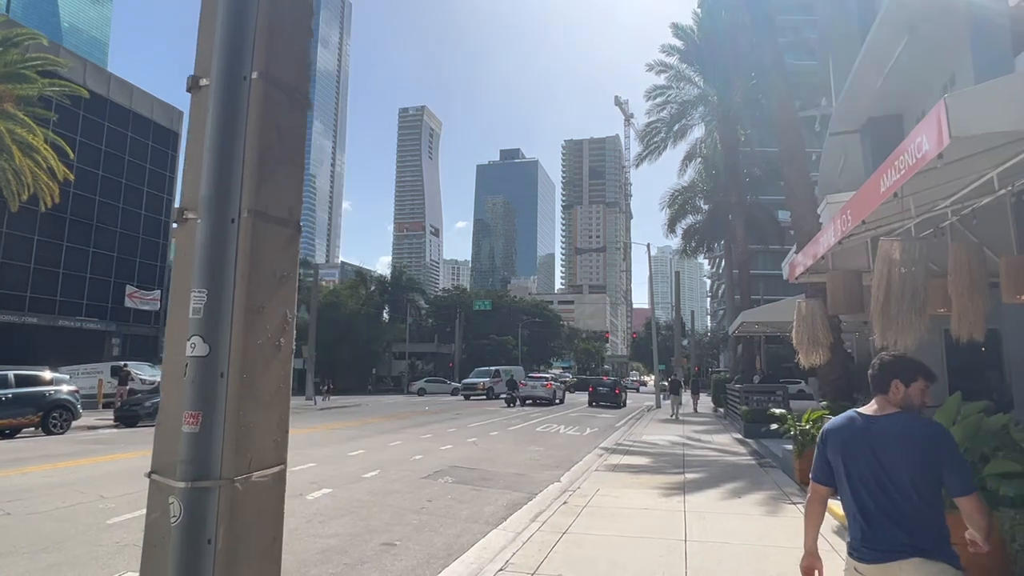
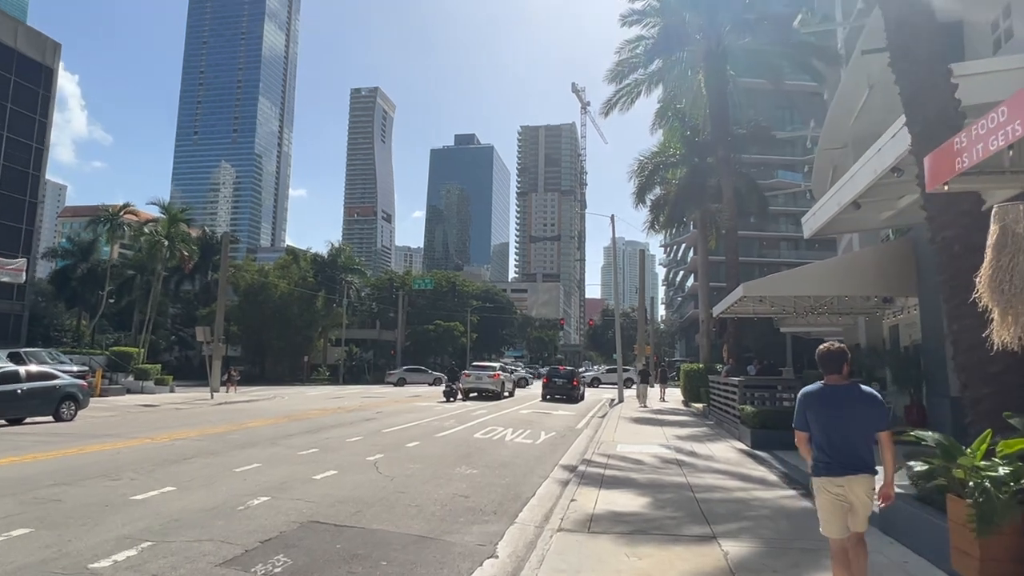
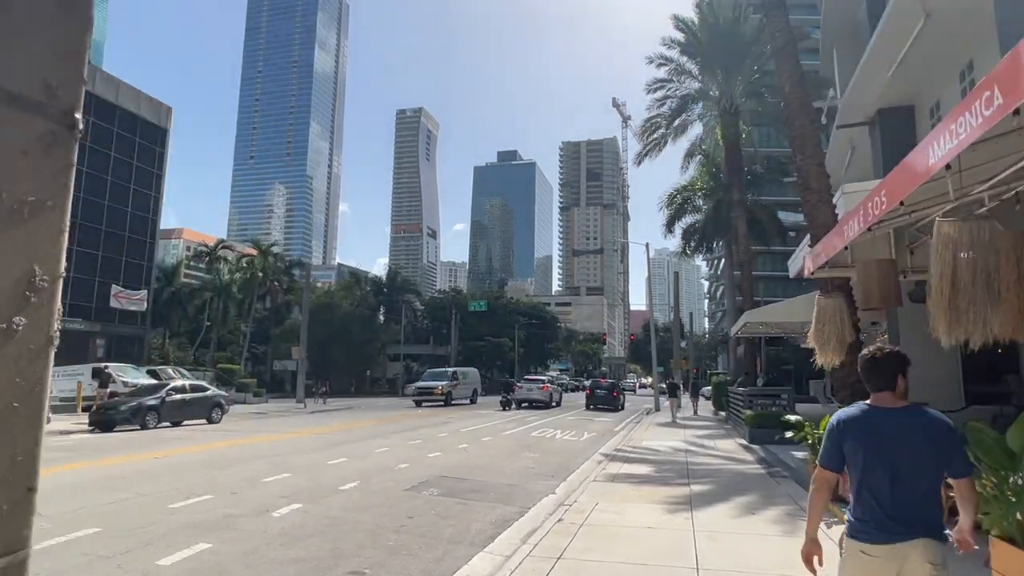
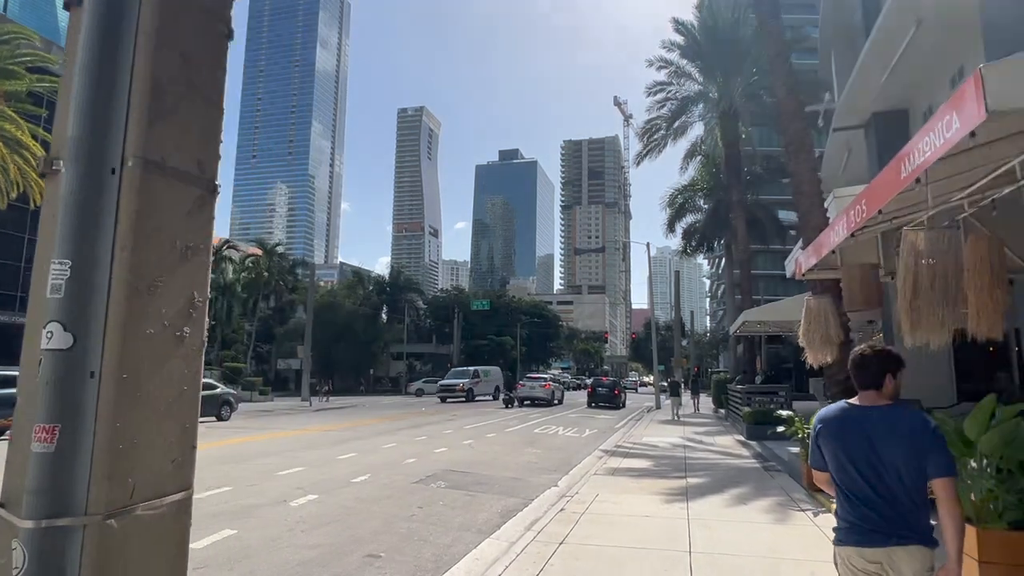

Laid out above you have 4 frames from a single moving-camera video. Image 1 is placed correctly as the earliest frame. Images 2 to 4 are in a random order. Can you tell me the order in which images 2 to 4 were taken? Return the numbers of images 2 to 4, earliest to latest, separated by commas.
4, 3, 2
